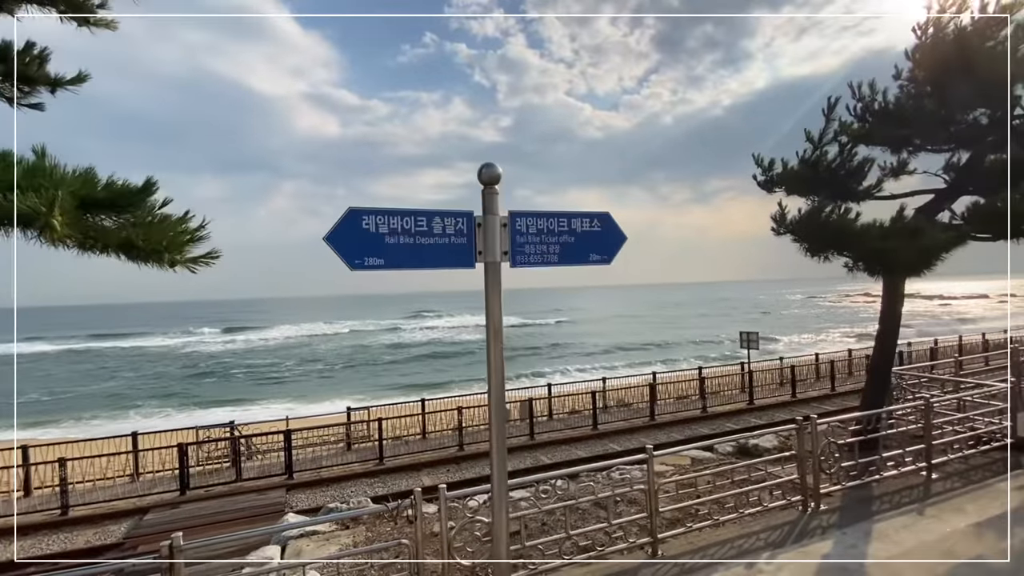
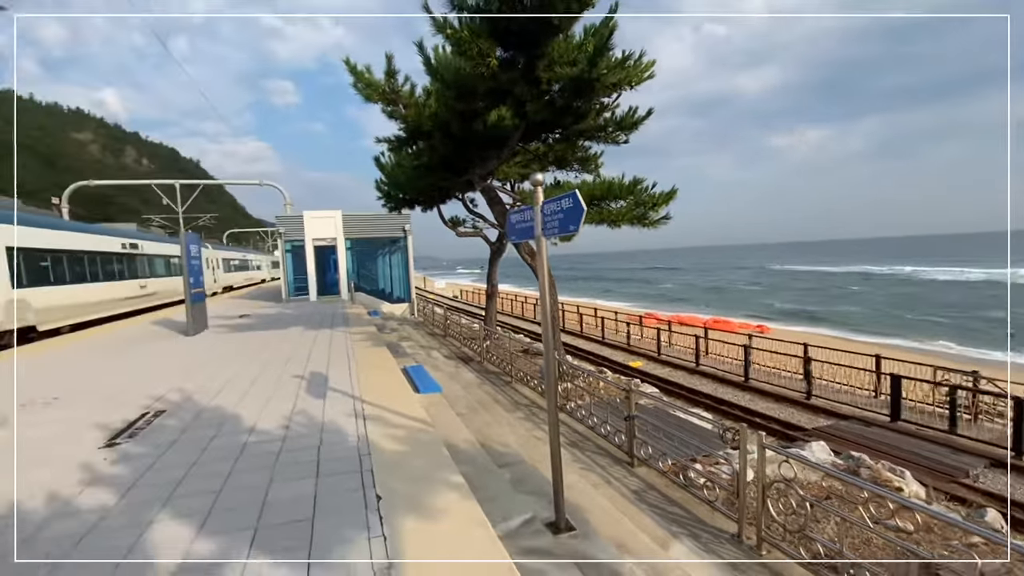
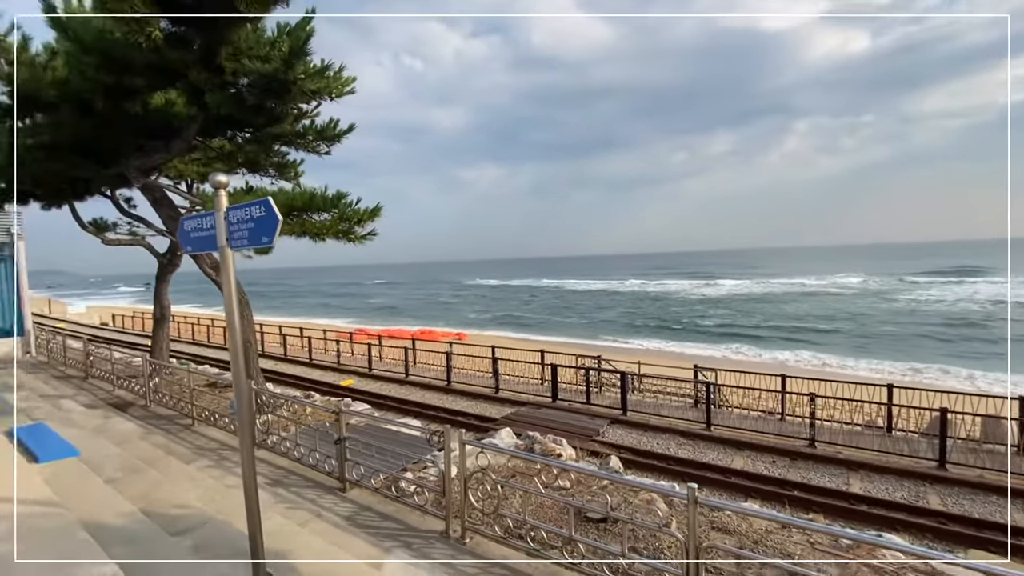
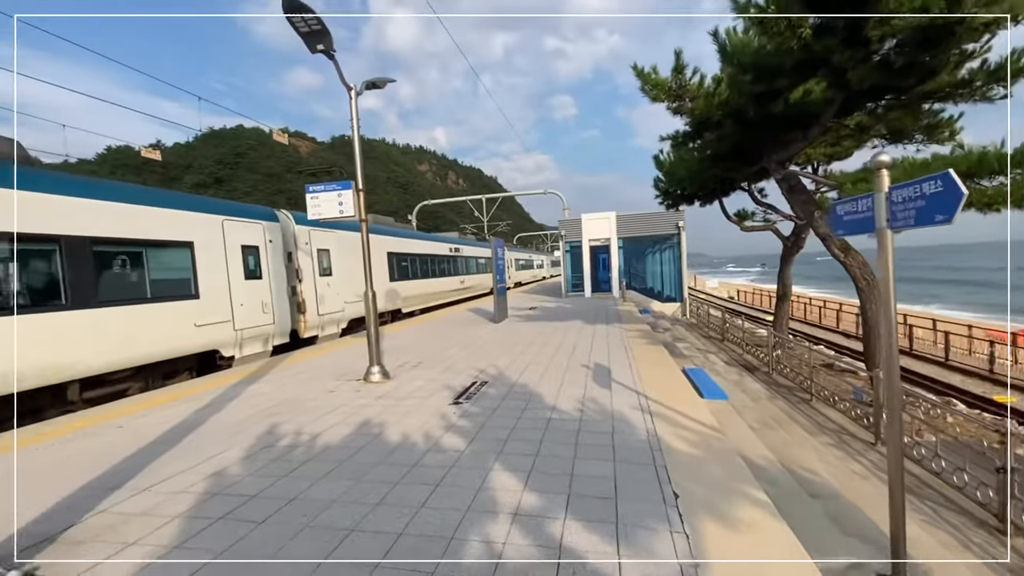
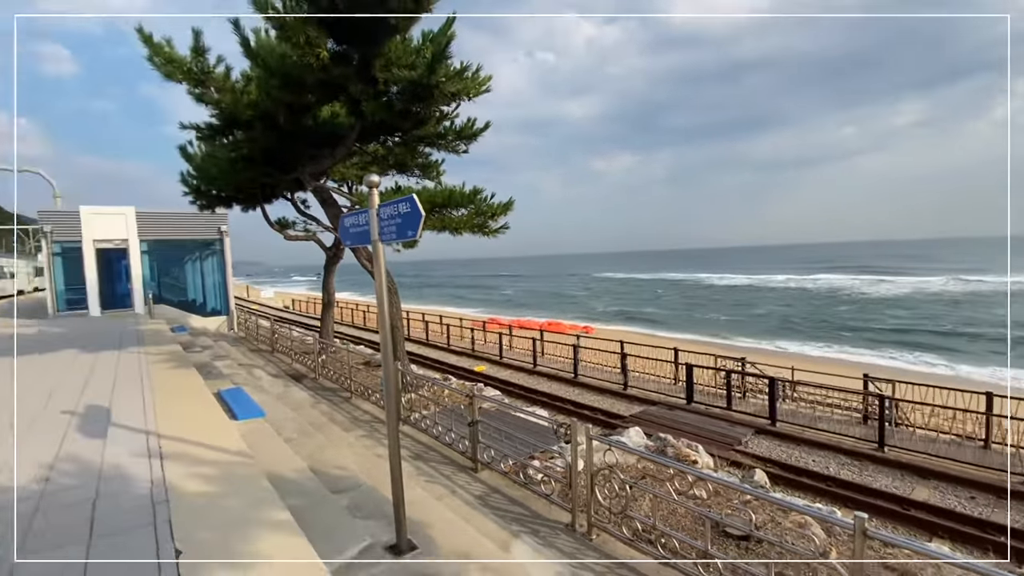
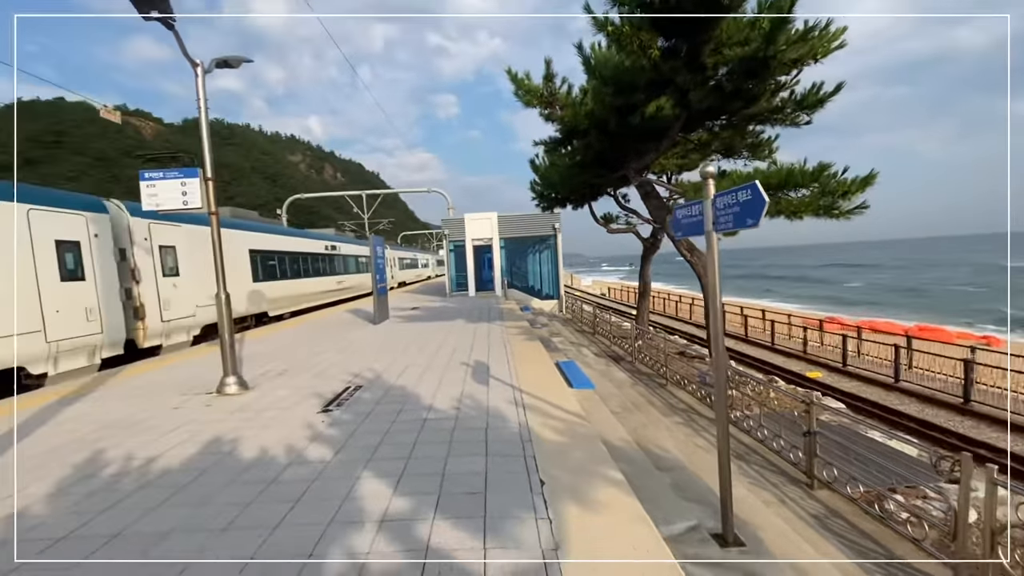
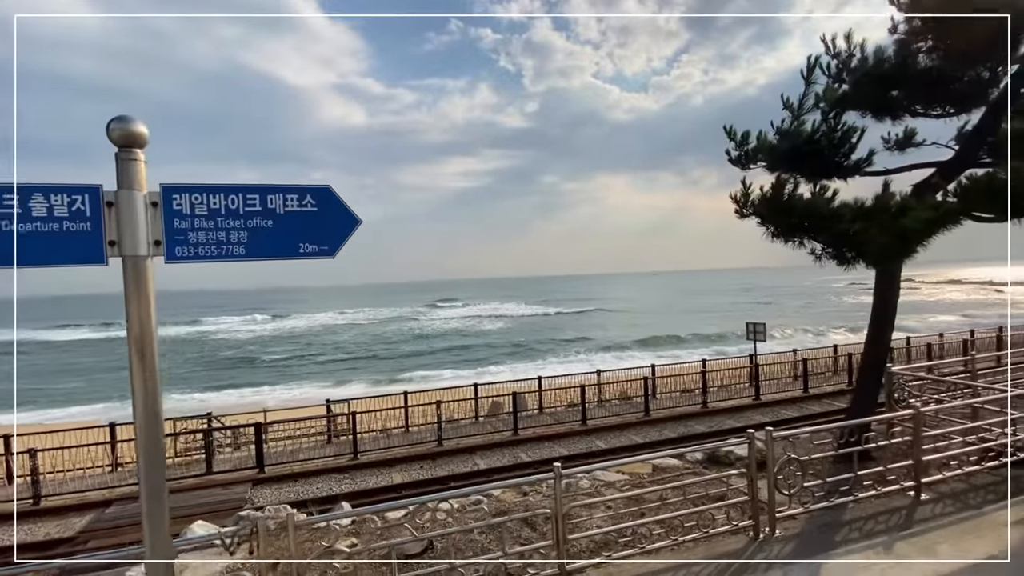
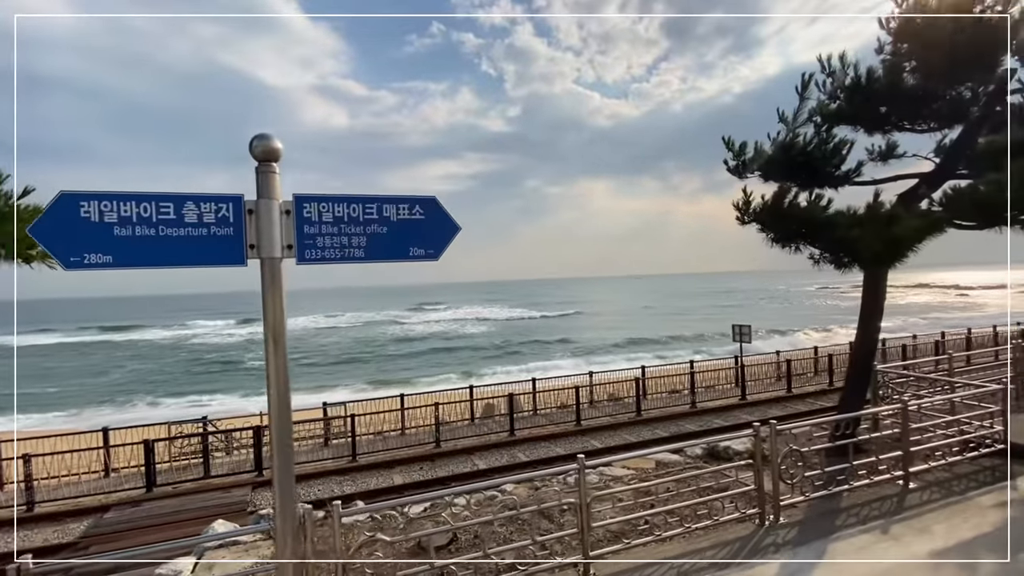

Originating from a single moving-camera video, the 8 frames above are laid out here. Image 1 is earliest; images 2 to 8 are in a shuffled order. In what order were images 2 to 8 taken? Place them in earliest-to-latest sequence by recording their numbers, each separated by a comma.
8, 7, 3, 5, 2, 6, 4
